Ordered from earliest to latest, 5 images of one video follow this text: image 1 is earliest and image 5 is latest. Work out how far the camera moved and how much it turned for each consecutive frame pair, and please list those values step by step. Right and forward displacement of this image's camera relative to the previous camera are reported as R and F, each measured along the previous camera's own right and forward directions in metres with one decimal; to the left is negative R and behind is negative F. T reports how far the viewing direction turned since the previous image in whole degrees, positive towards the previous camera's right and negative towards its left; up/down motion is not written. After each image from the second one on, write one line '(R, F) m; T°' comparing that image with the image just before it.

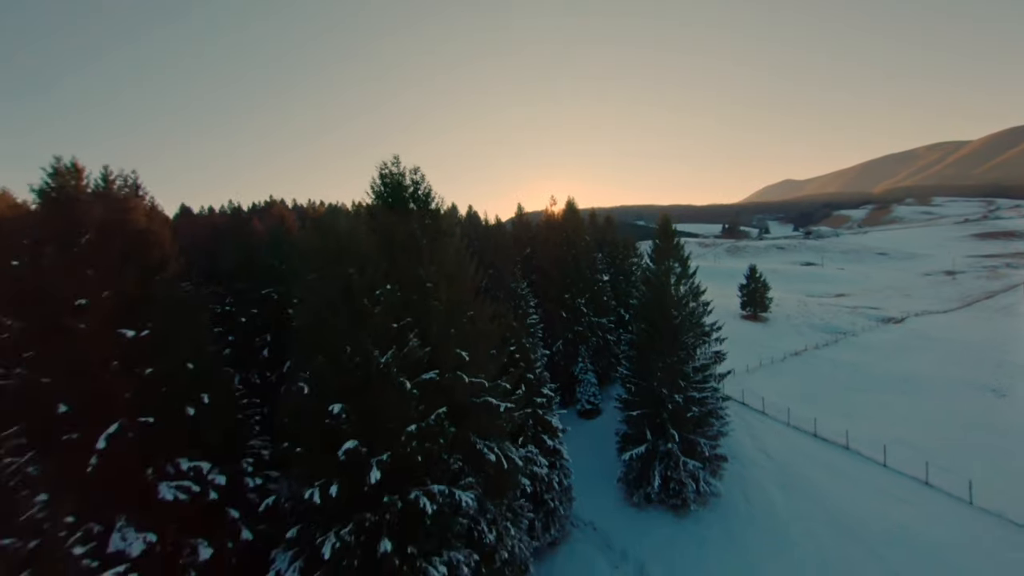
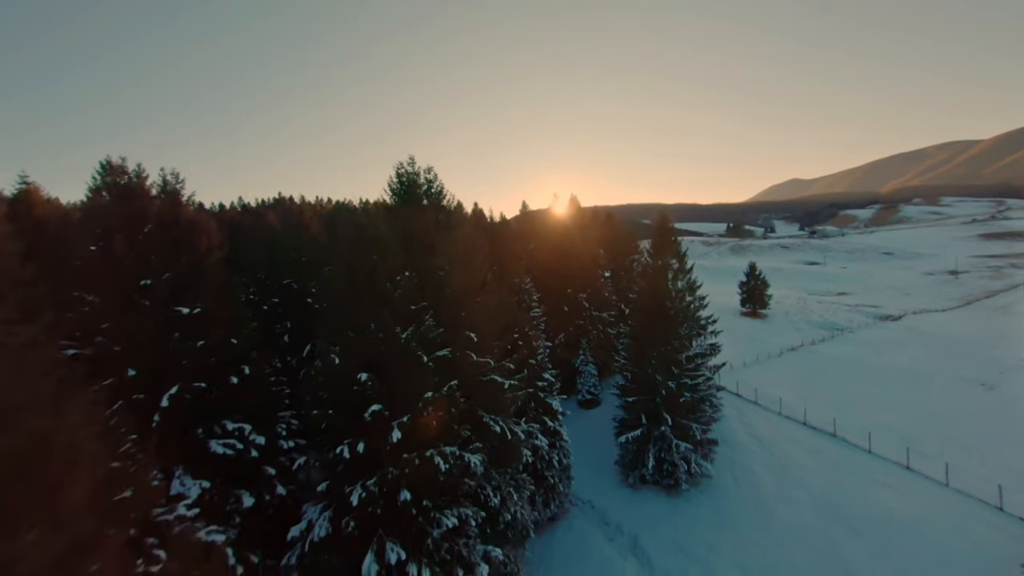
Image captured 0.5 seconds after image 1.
(0.0, -1.5) m; -1°
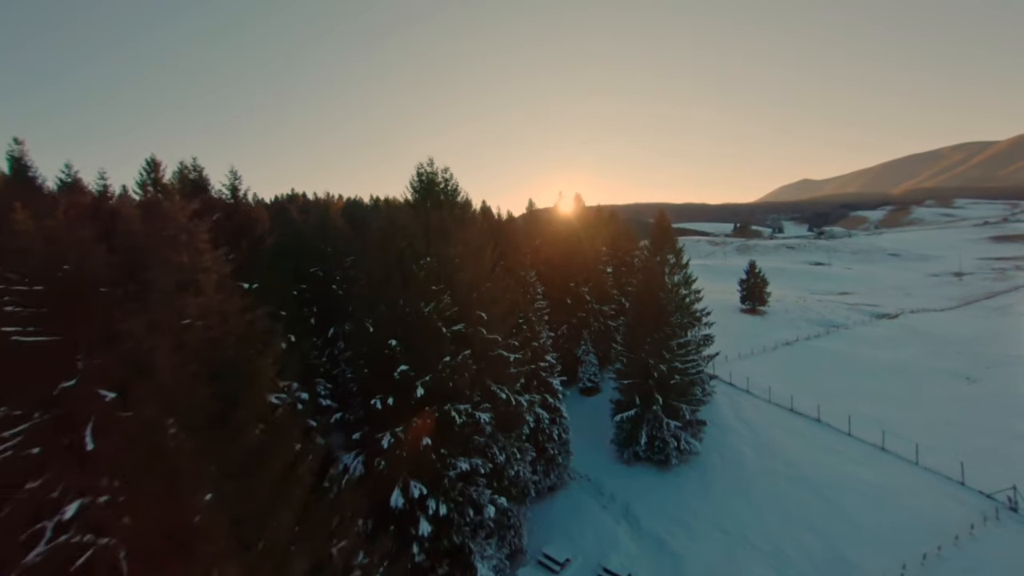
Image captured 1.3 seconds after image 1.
(0.0, -2.2) m; -1°
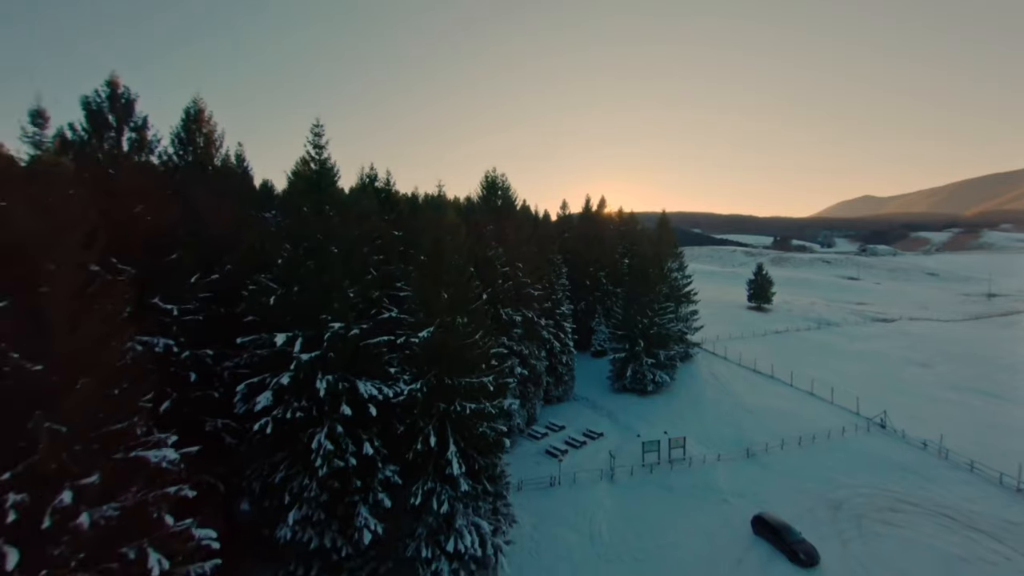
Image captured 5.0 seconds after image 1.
(+0.7, -11.0) m; -5°
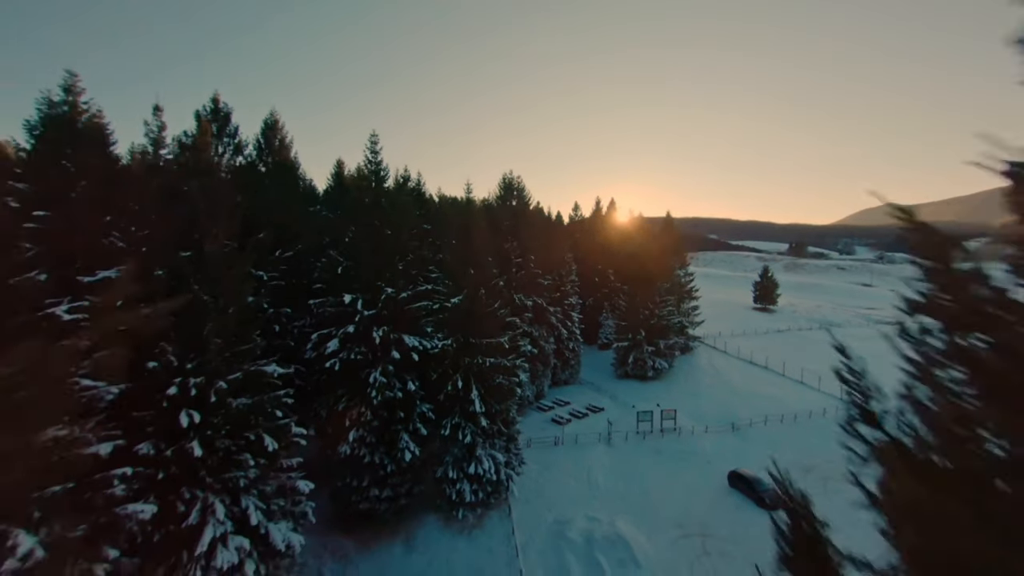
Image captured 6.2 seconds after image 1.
(0.0, -3.6) m; -2°
